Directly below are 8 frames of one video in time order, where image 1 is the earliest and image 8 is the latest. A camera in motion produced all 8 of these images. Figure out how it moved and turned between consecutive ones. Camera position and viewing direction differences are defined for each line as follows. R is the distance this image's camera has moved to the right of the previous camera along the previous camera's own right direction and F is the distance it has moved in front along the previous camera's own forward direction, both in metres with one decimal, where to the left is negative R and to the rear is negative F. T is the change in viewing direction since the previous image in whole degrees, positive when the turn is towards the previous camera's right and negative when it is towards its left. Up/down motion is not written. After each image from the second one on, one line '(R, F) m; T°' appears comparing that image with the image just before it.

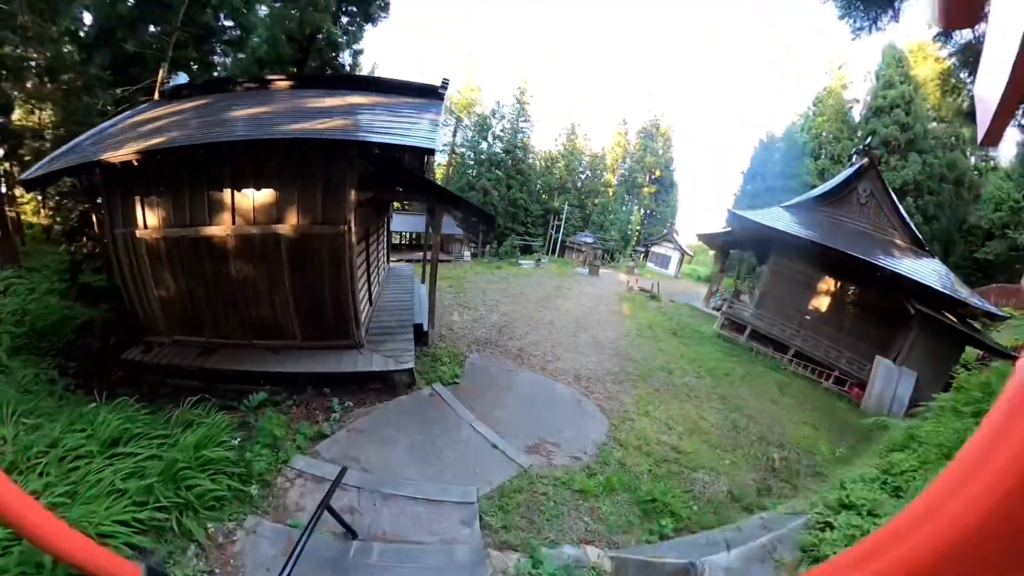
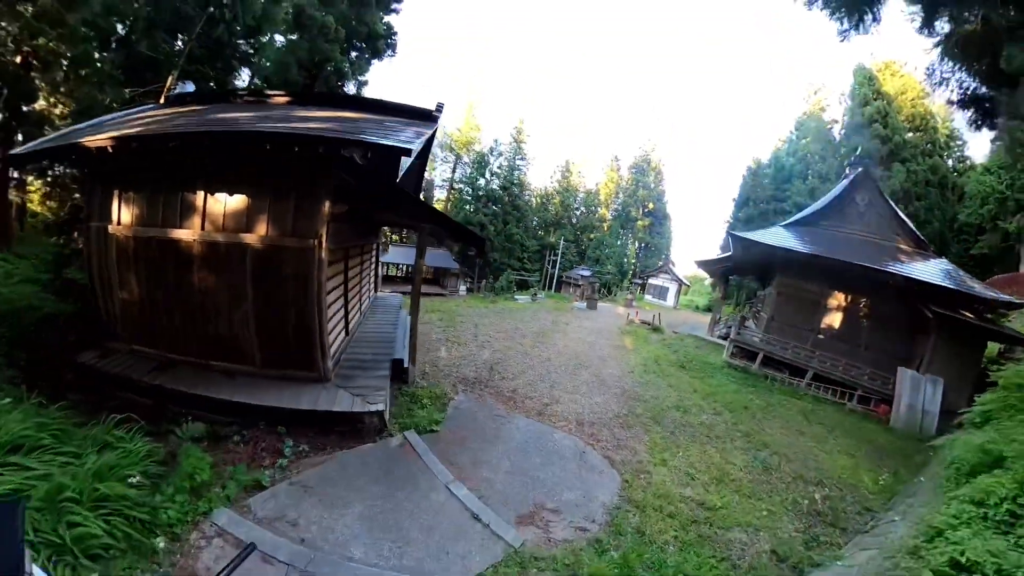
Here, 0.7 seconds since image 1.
(+0.2, +0.6) m; 0°
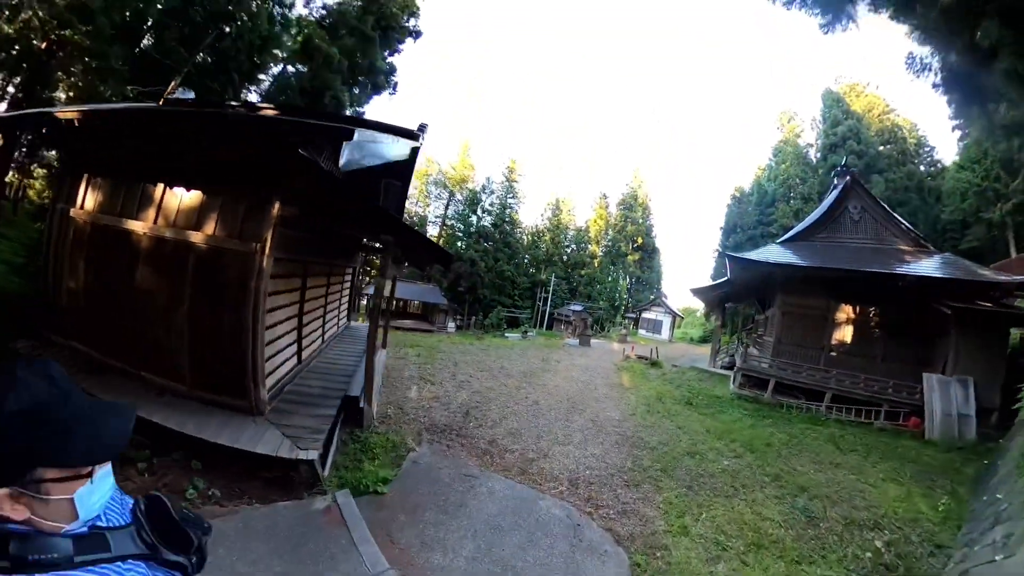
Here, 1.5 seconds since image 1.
(+0.3, +0.8) m; +1°
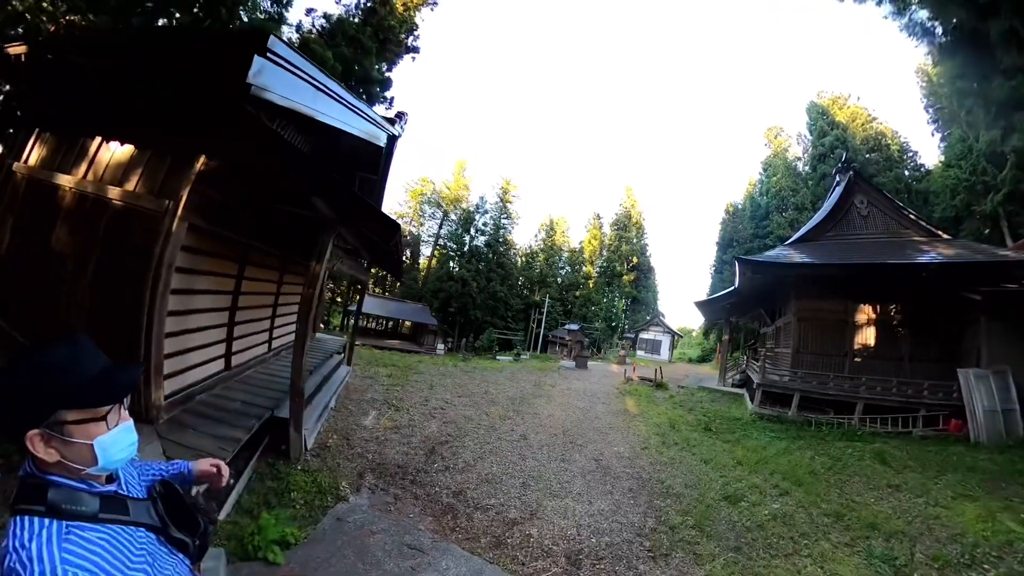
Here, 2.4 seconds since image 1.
(+0.2, +1.1) m; +1°
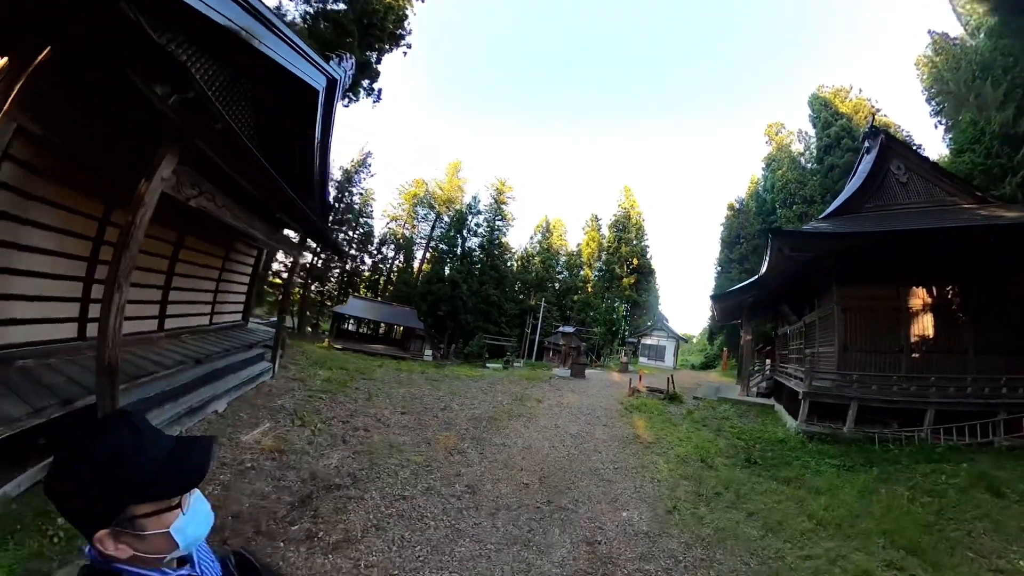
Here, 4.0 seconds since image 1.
(+0.4, +1.8) m; 0°
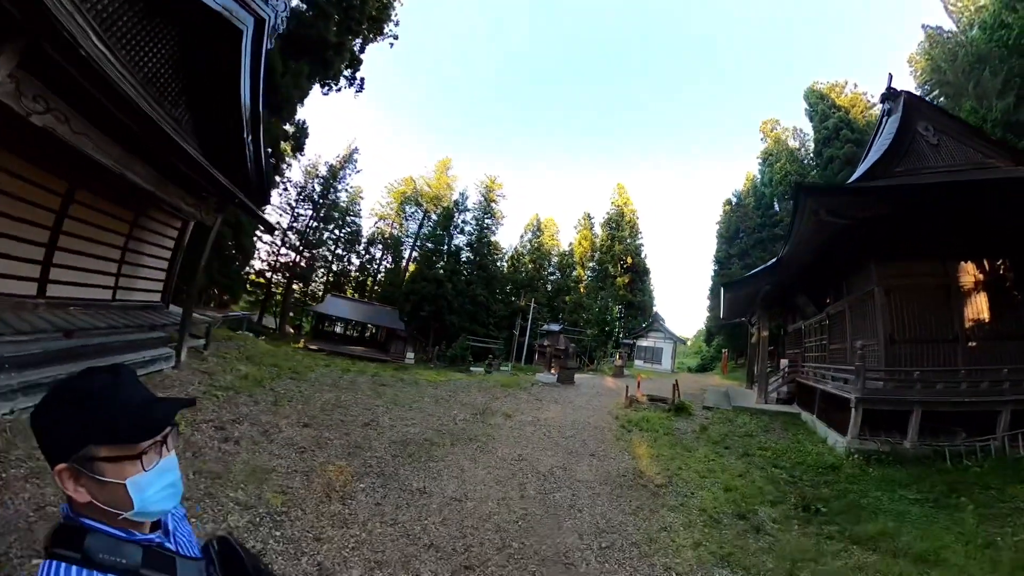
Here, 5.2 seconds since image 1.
(+0.4, +1.5) m; +1°
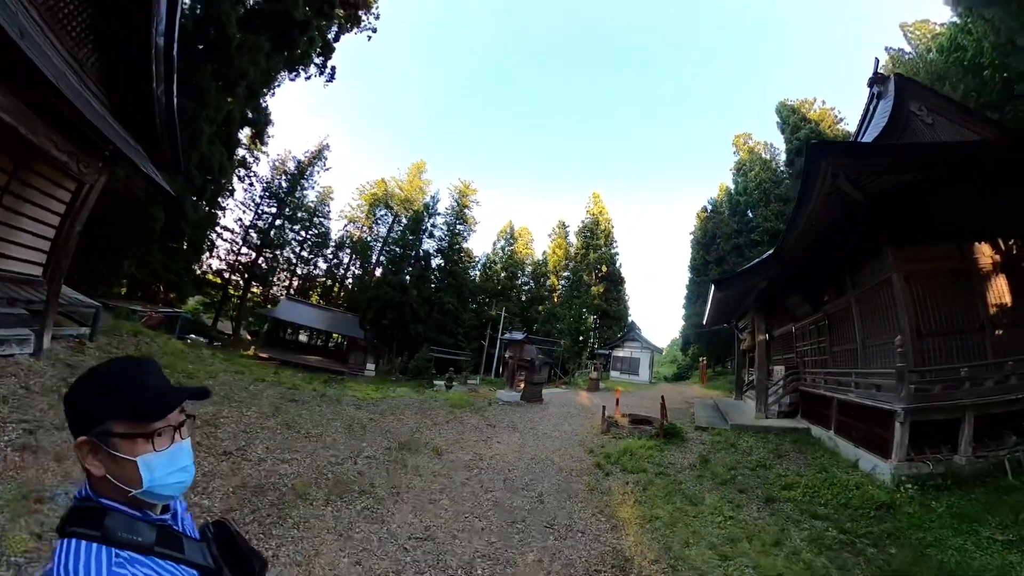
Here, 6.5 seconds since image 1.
(+0.3, +1.3) m; +3°
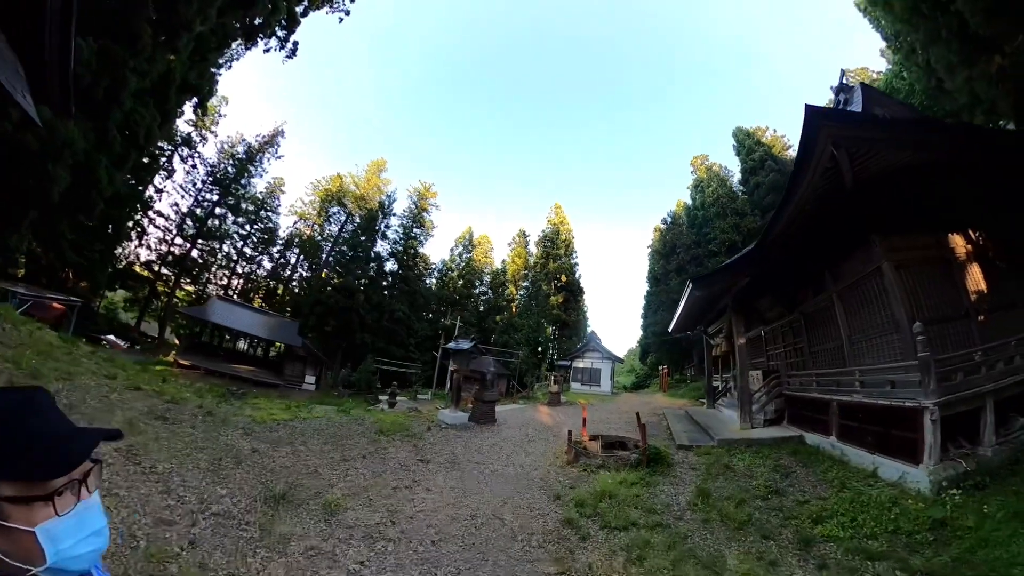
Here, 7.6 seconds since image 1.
(+0.1, +1.0) m; +5°
